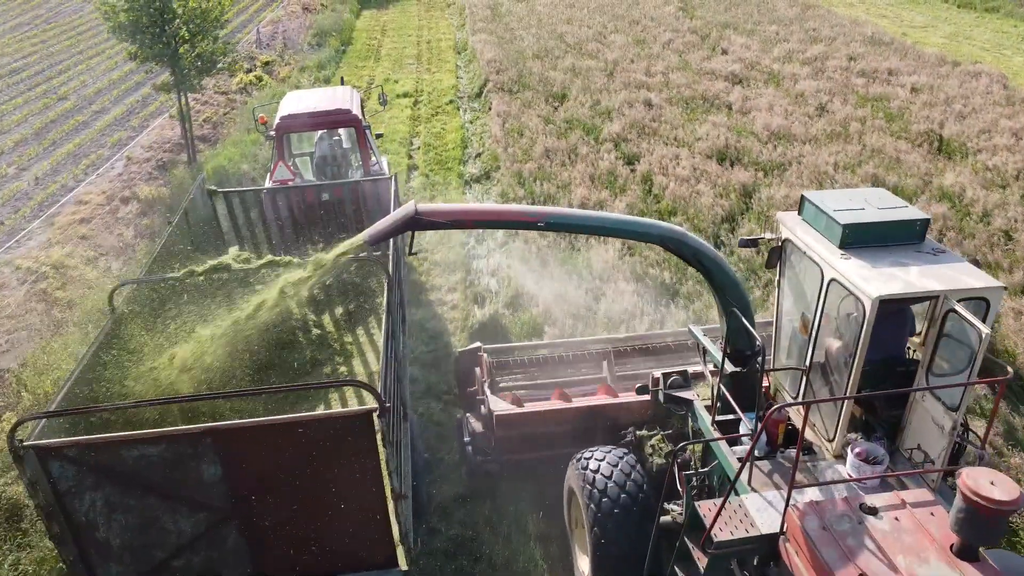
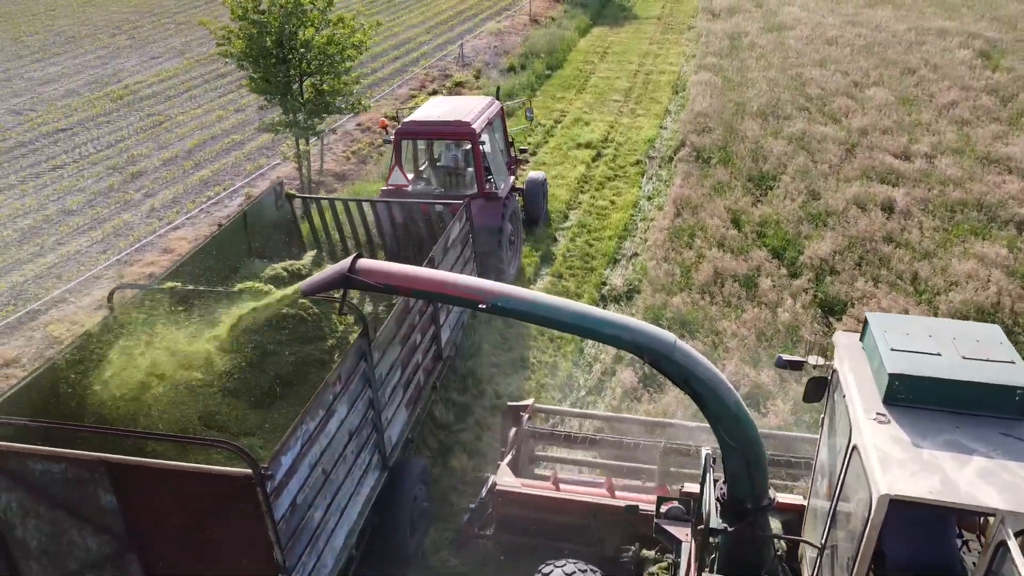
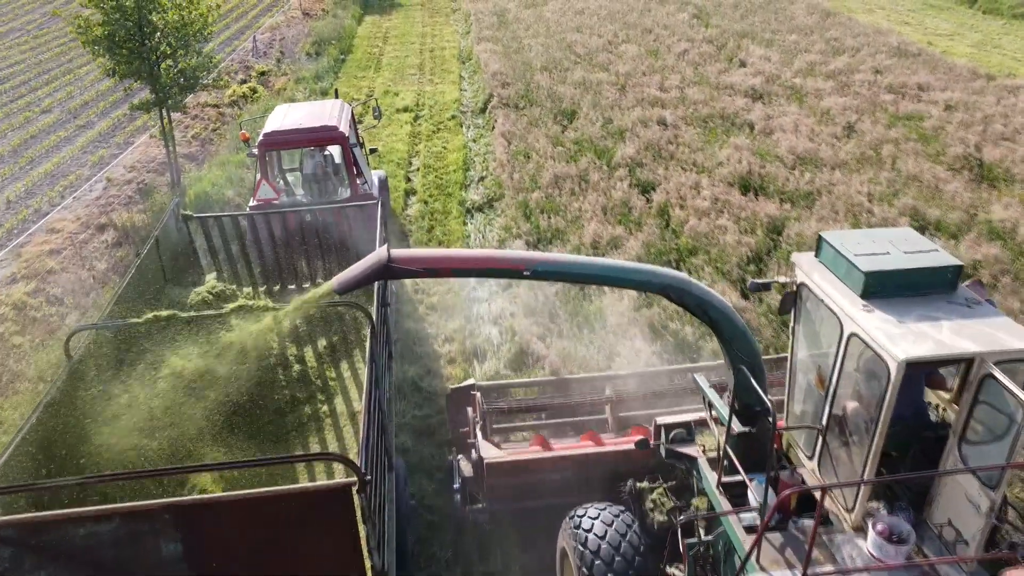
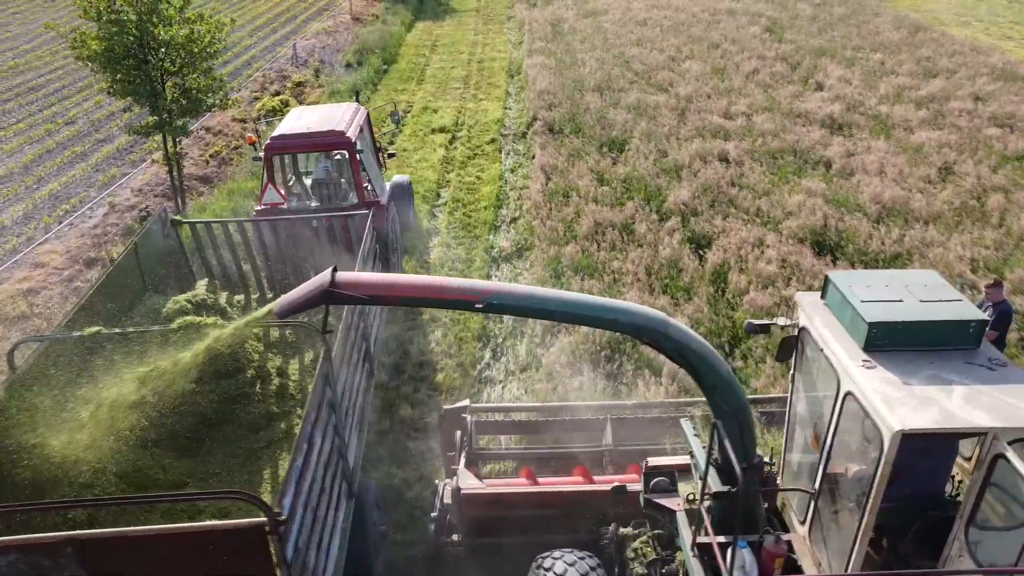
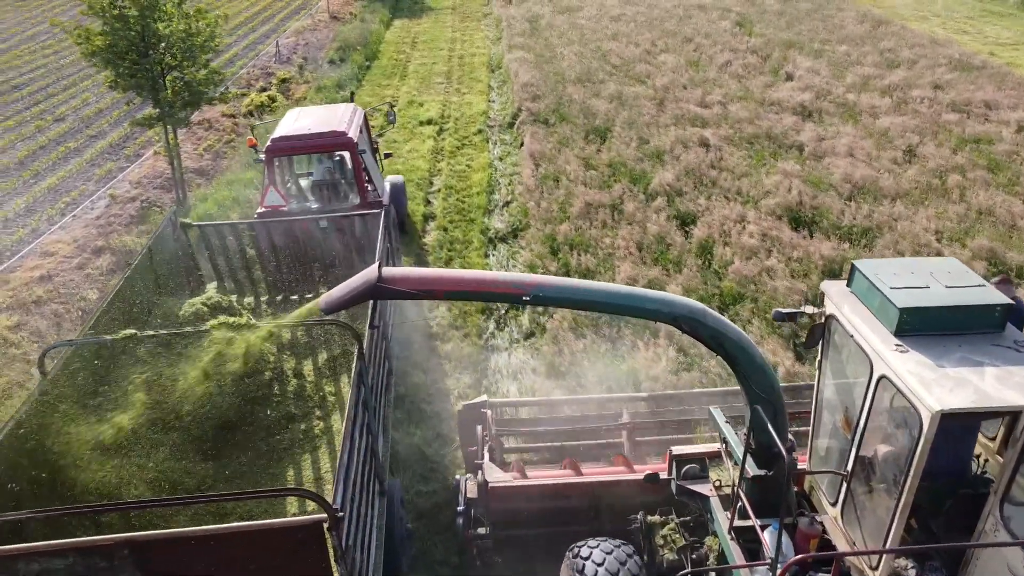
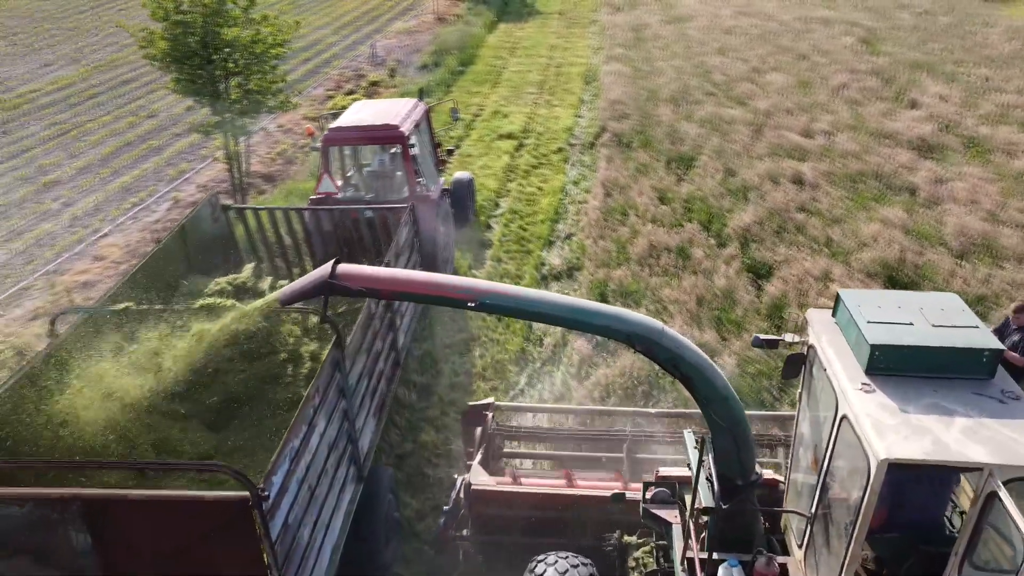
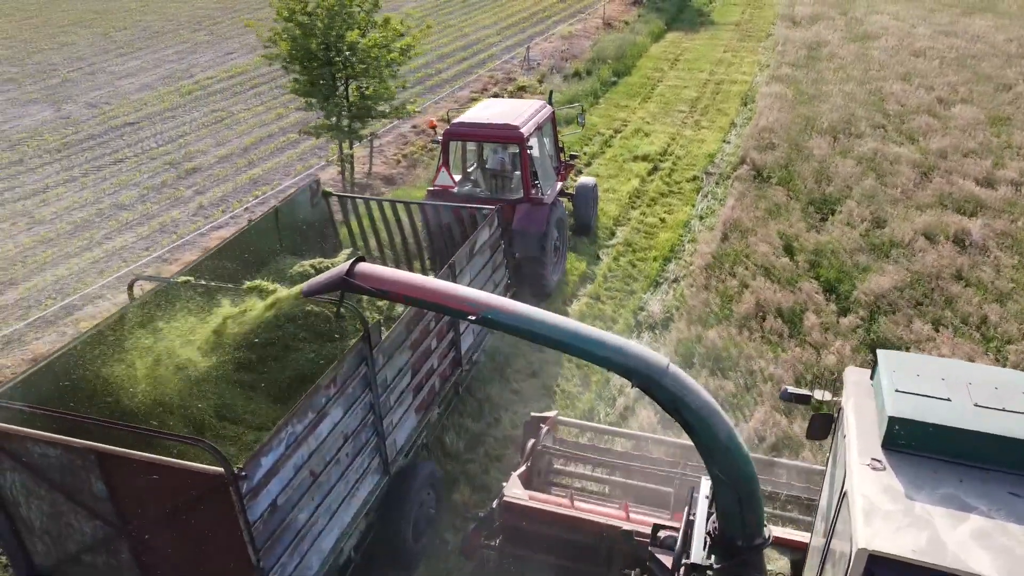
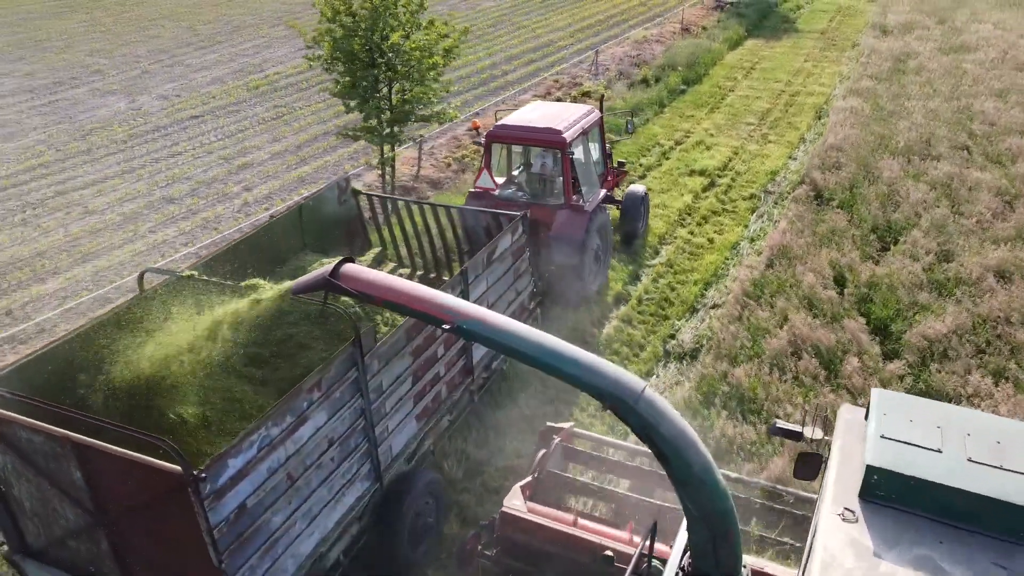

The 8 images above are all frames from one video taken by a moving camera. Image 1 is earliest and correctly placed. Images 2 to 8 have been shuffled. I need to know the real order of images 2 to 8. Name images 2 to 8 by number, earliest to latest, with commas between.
3, 5, 4, 6, 2, 7, 8
